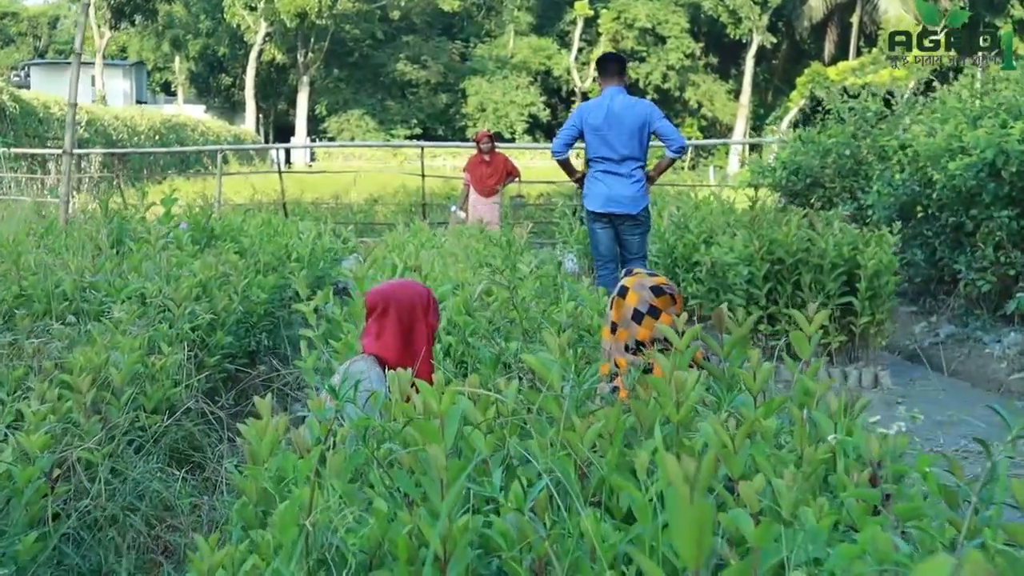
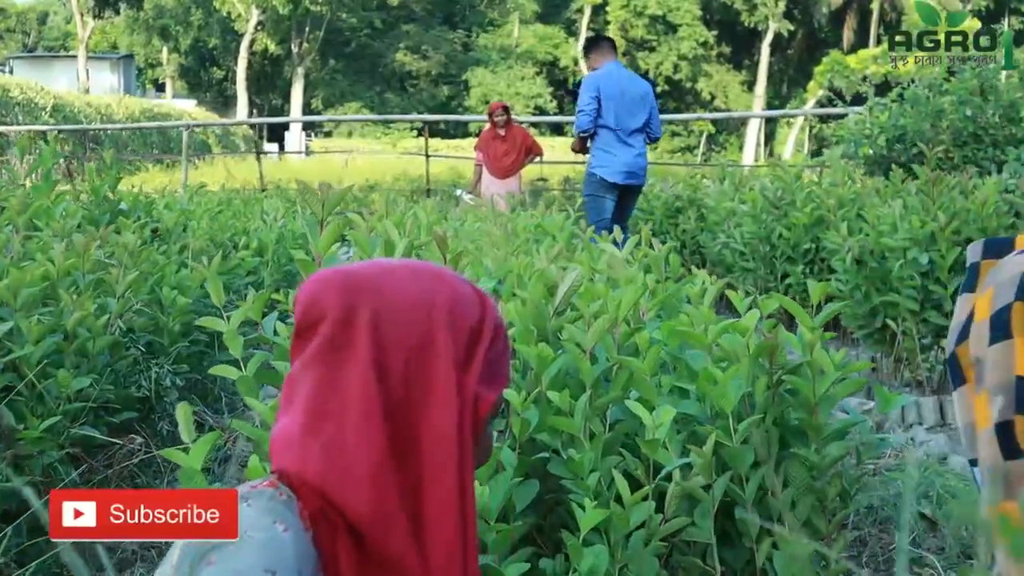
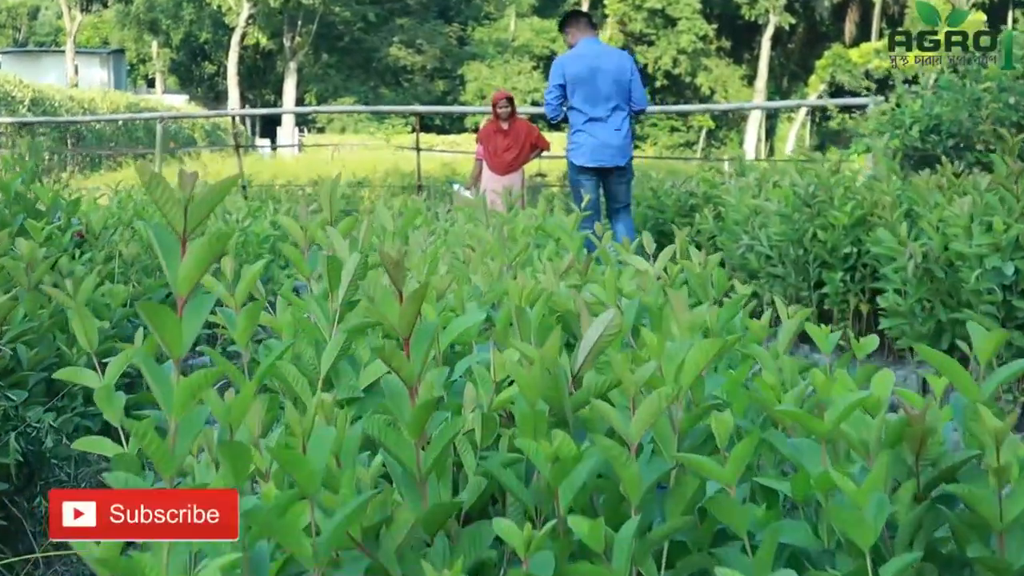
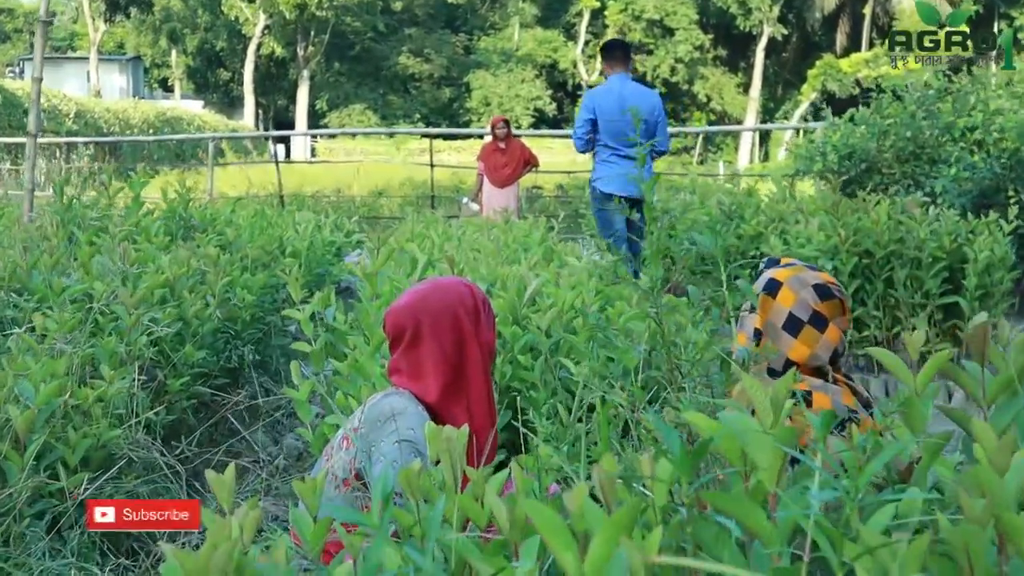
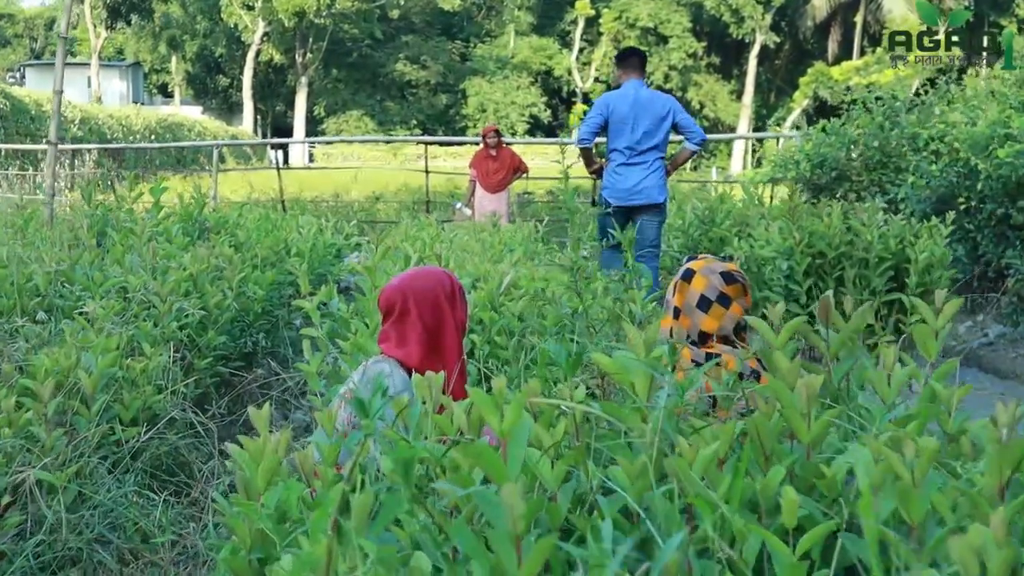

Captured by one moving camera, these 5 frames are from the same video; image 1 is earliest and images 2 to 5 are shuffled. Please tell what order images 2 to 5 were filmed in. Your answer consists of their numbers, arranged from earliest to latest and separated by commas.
5, 4, 2, 3
